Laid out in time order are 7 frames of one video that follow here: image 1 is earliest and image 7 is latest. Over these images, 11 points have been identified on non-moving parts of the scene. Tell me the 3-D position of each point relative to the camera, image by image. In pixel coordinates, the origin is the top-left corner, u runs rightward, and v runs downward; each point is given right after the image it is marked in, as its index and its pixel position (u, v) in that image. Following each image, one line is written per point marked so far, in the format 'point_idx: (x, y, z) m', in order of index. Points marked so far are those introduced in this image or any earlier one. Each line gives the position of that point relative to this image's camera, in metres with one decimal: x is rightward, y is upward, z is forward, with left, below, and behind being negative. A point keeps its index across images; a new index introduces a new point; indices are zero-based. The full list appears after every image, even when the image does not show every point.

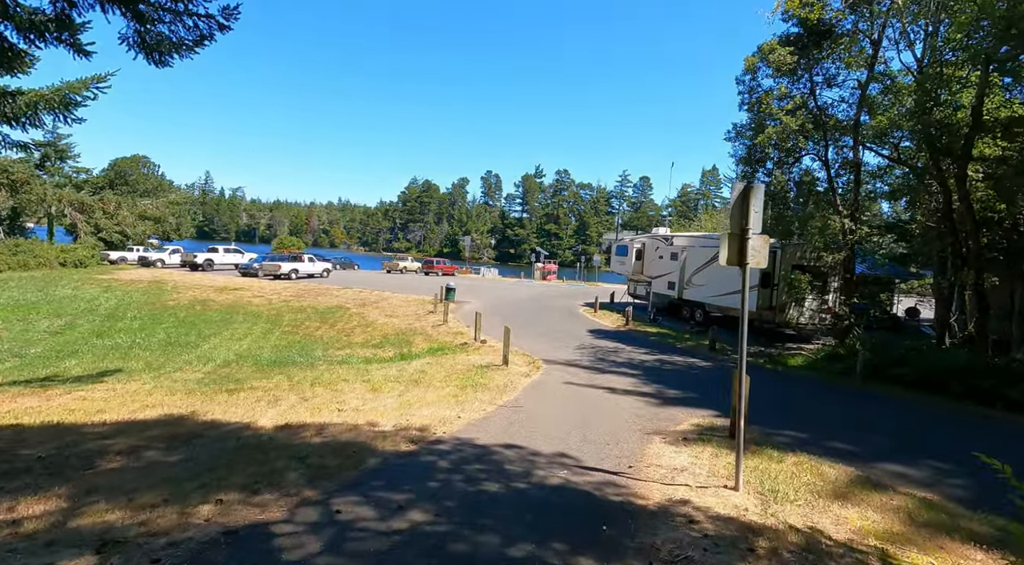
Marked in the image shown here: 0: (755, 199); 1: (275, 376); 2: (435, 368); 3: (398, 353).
0: (+2.0, +0.7, +4.8) m
1: (-4.8, -1.9, +12.3) m
2: (-1.6, -1.8, +12.5) m
3: (-3.0, -1.9, +15.8) m
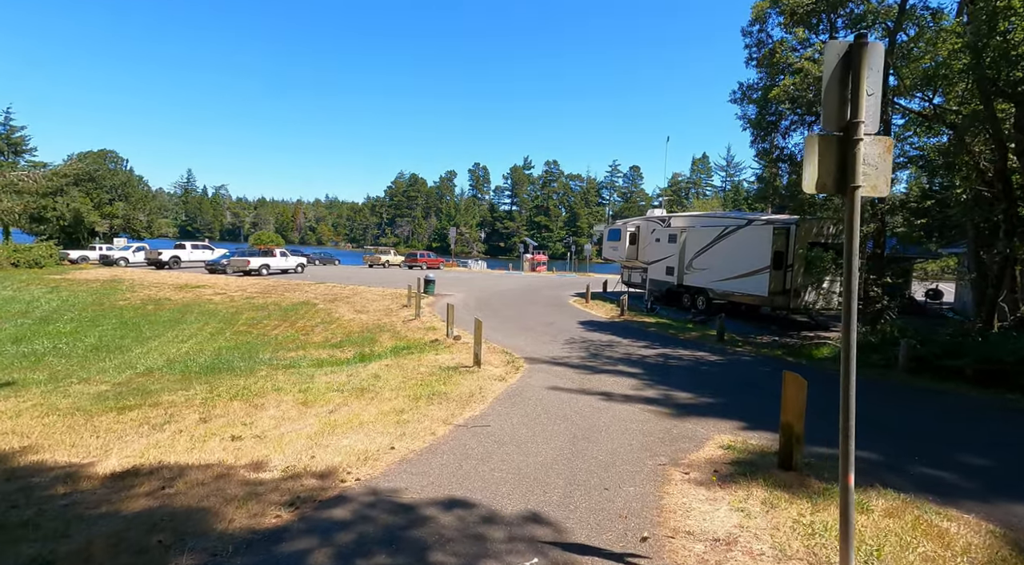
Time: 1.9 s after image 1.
0: (+1.6, +0.9, +2.6) m
1: (-5.3, -1.7, +10.0) m
2: (-2.0, -1.5, +10.3) m
3: (-3.5, -1.6, +13.5) m
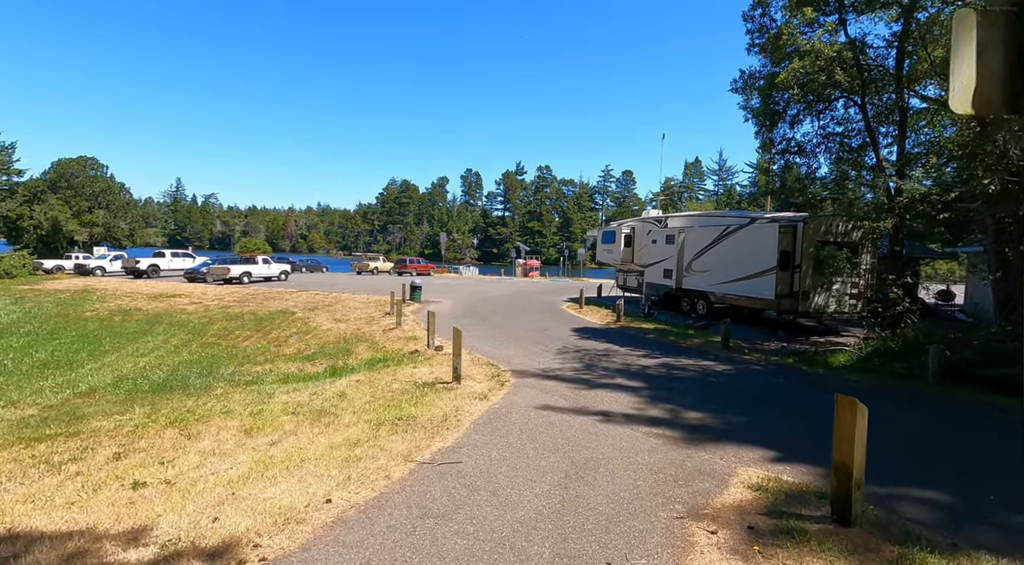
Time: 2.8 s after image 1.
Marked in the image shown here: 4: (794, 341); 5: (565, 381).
0: (+1.4, +1.0, +1.5) m
1: (-5.5, -1.8, +8.8) m
2: (-2.3, -1.6, +9.1) m
3: (-3.7, -1.7, +12.3) m
4: (+7.0, -1.5, +14.9) m
5: (+0.8, -1.6, +9.6) m
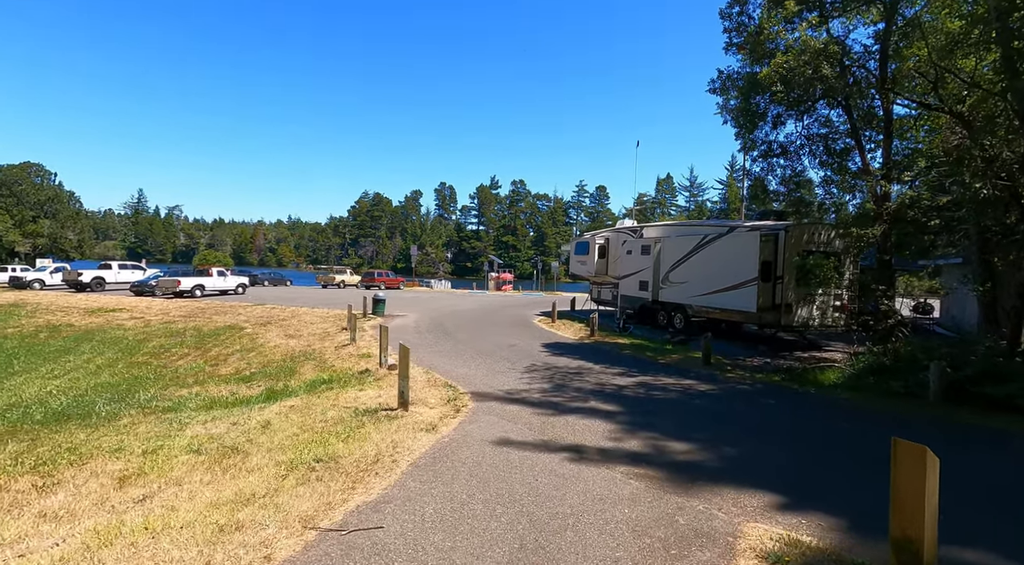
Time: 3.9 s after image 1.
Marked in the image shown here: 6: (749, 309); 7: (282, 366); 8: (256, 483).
0: (+1.1, +1.0, +0.3) m
1: (-6.0, -1.9, +7.2) m
2: (-2.8, -1.7, +7.7) m
3: (-4.4, -1.9, +10.9) m
4: (+6.2, -1.7, +13.9) m
5: (+0.3, -1.7, +8.4) m
6: (+5.8, -0.6, +14.7) m
7: (-5.0, -1.8, +13.0) m
8: (-2.0, -1.6, +4.7) m
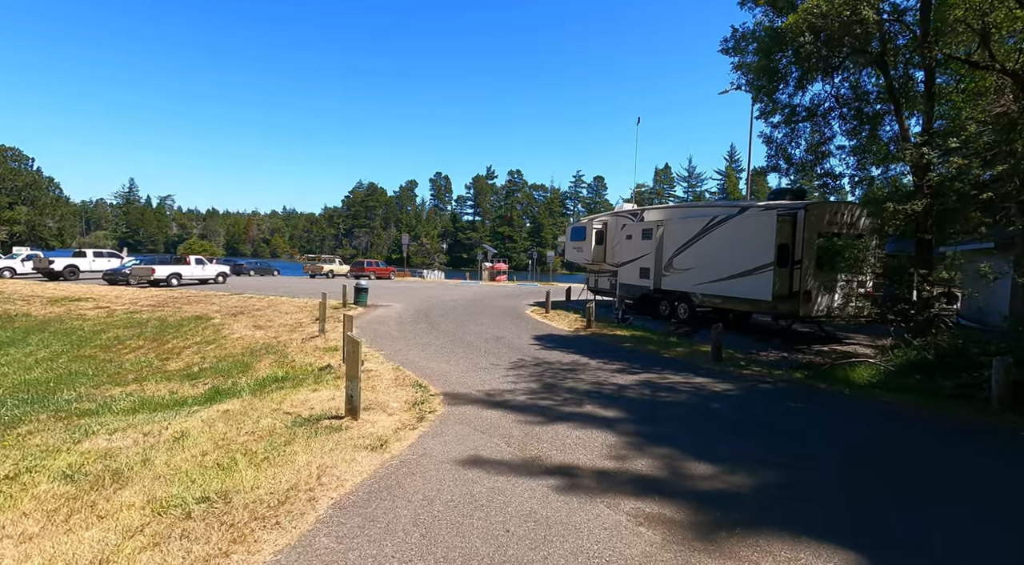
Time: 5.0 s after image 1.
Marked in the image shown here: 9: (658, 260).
0: (+0.9, +1.2, -1.2) m
1: (-6.3, -1.7, +5.7) m
2: (-3.1, -1.5, +6.2) m
3: (-4.7, -1.7, +9.4) m
4: (+5.9, -1.4, +12.5) m
5: (0.0, -1.5, +6.9) m
6: (+5.6, -0.3, +13.3) m
7: (-5.2, -1.5, +11.5) m
8: (-2.2, -1.4, +3.2) m
9: (+4.1, +0.6, +16.9) m
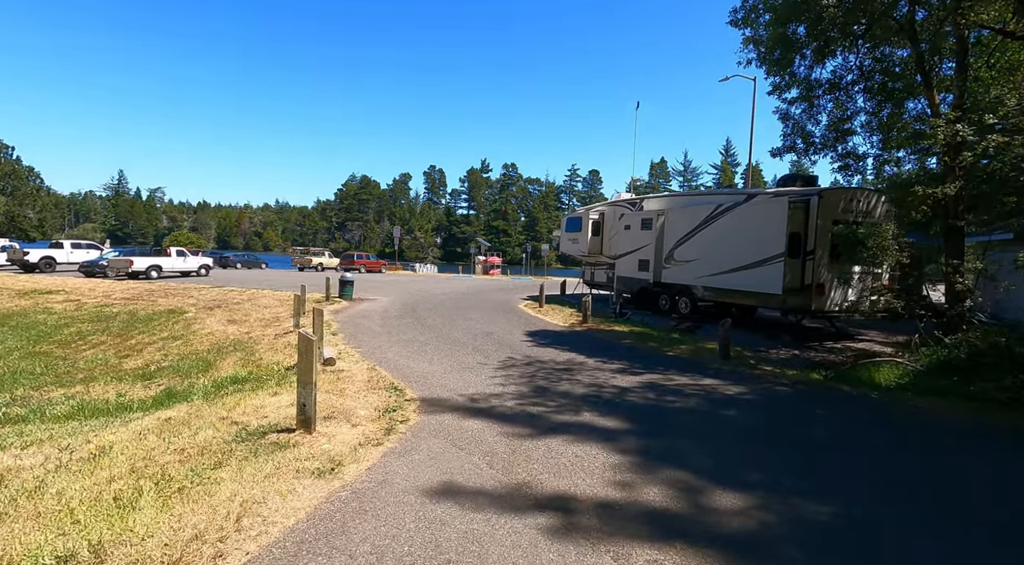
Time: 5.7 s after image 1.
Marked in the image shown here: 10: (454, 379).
0: (+0.9, +1.2, -2.1) m
1: (-6.4, -1.6, +4.7) m
2: (-3.2, -1.4, +5.2) m
3: (-4.8, -1.5, +8.4) m
4: (+5.7, -1.3, +11.6) m
5: (-0.1, -1.3, +5.9) m
6: (+5.4, -0.2, +12.4) m
7: (-5.4, -1.3, +10.5) m
8: (-2.3, -1.3, +2.2) m
9: (+3.9, +0.8, +15.9) m
10: (-0.8, -1.3, +8.0) m
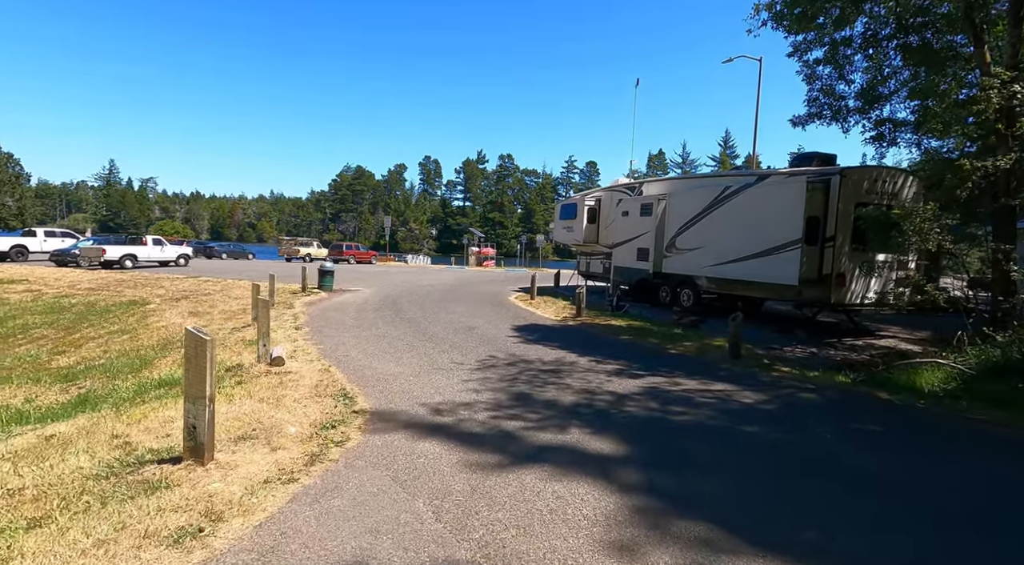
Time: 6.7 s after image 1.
0: (+0.7, +1.2, -3.4) m
1: (-6.7, -1.5, +3.5) m
2: (-3.5, -1.3, +3.9) m
3: (-5.1, -1.3, +7.1) m
4: (+5.4, -1.1, +10.4) m
5: (-0.4, -1.2, +4.7) m
6: (+5.1, 0.0, +11.1) m
7: (-5.7, -1.1, +9.2) m
8: (-2.6, -1.2, +1.0) m
9: (+3.6, +1.1, +14.7) m
10: (-1.0, -1.1, +6.8) m
